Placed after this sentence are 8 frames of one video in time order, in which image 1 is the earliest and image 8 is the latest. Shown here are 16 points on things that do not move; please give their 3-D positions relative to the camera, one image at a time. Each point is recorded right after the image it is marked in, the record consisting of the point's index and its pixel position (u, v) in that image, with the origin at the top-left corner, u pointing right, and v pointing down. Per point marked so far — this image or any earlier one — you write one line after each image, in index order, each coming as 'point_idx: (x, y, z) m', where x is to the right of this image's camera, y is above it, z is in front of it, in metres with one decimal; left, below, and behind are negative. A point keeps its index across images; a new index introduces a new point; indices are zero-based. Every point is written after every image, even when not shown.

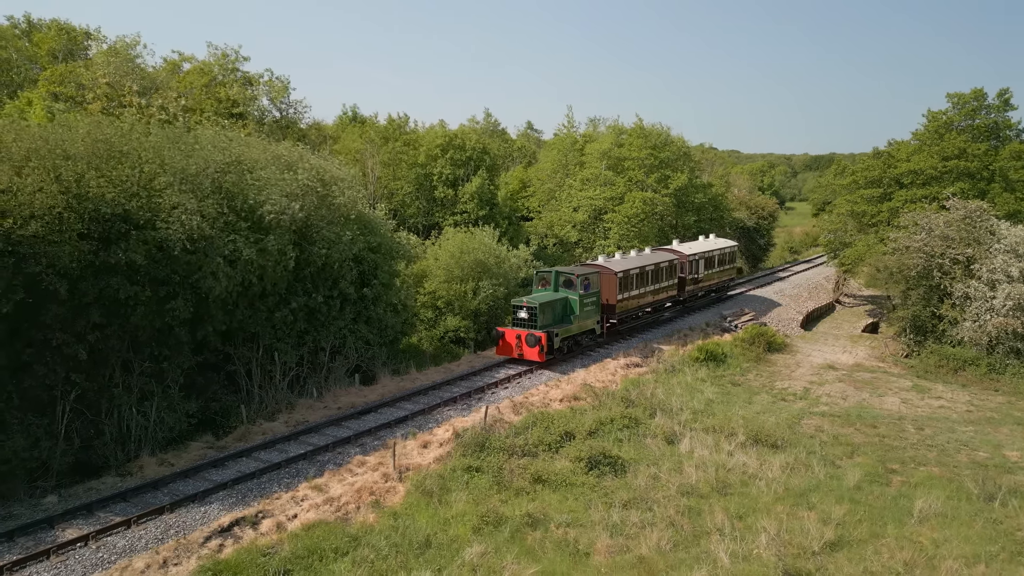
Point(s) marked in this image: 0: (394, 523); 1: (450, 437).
0: (-1.8, -3.6, +11.2) m
1: (-1.1, -2.9, +14.7) m
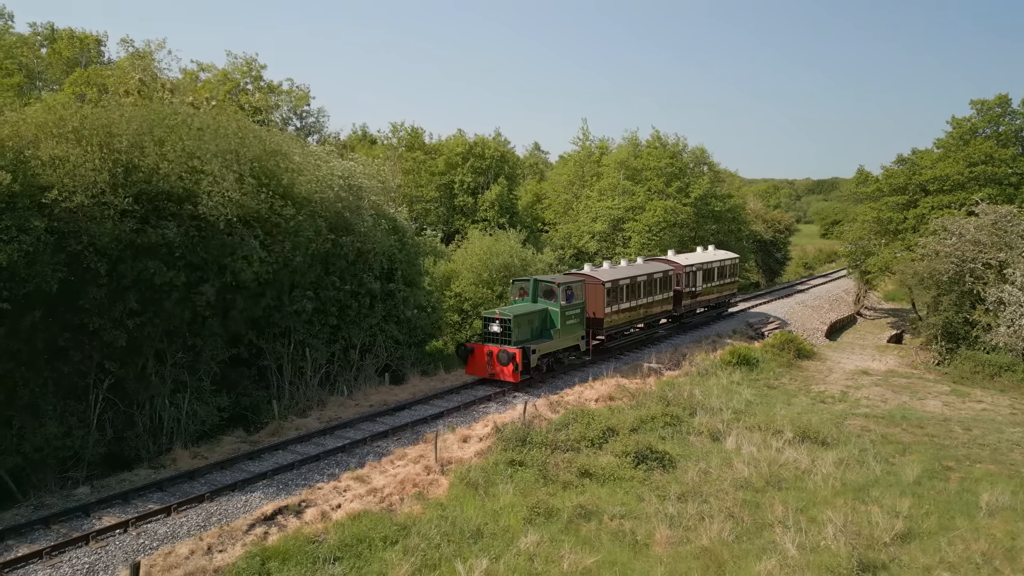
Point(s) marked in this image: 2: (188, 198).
0: (-1.0, -3.3, +10.7) m
1: (-0.3, -2.7, +14.2) m
2: (-5.5, +1.6, +12.7) m
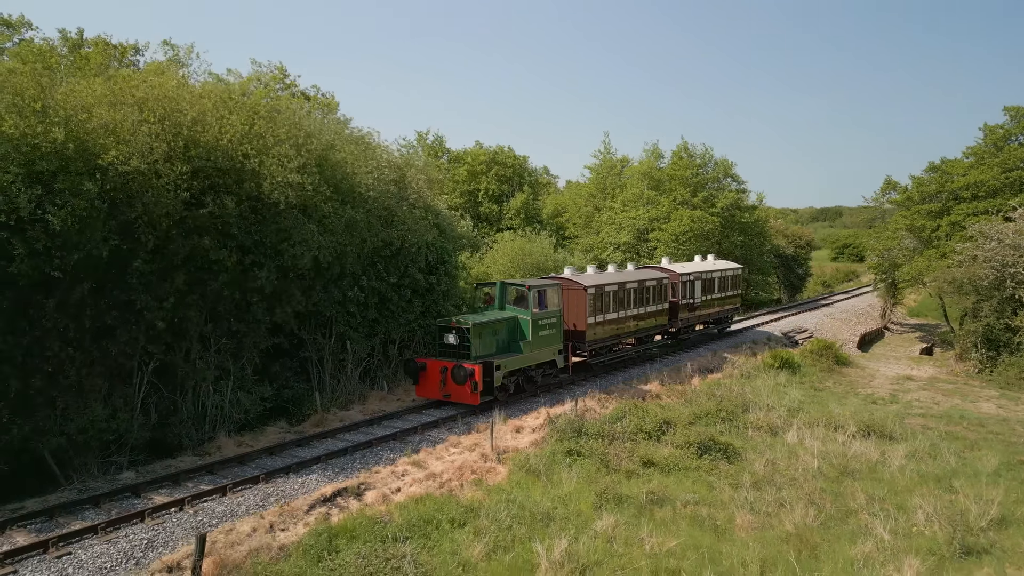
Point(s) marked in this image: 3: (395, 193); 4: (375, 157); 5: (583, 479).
0: (-0.1, -2.9, +10.2) m
1: (+0.7, -2.5, +13.7) m
2: (-4.6, +1.9, +12.4) m
3: (-2.6, +2.1, +16.1) m
4: (-3.0, +2.7, +15.9) m
5: (+1.1, -2.9, +11.1) m
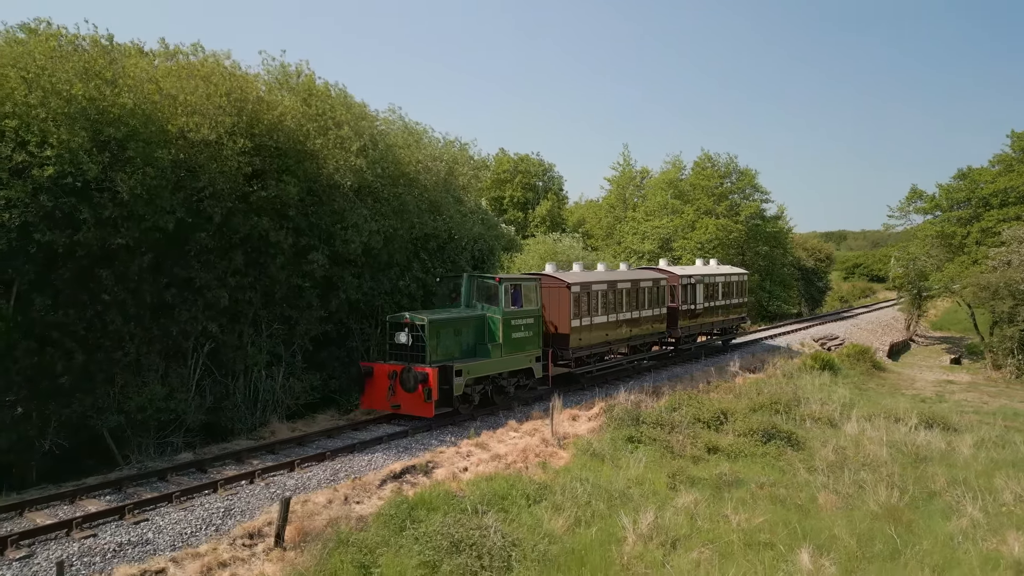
0: (+0.9, -2.6, +9.9) m
1: (+1.7, -2.2, +13.4) m
2: (-3.6, +2.2, +12.3) m
3: (-1.6, +2.2, +16.0) m
4: (-2.0, +2.9, +15.8) m
5: (+2.1, -2.6, +10.8) m
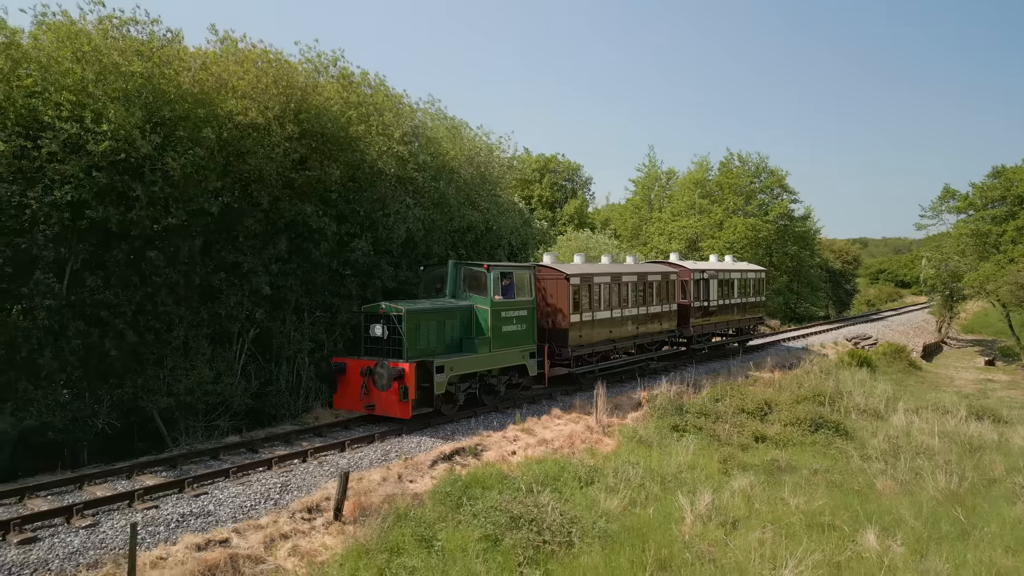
0: (+1.6, -2.3, +9.7) m
1: (+2.4, -2.0, +13.3) m
2: (-2.8, +2.4, +12.3) m
3: (-0.8, +2.4, +16.0) m
4: (-1.1, +3.1, +15.8) m
5: (+2.8, -2.4, +10.7) m
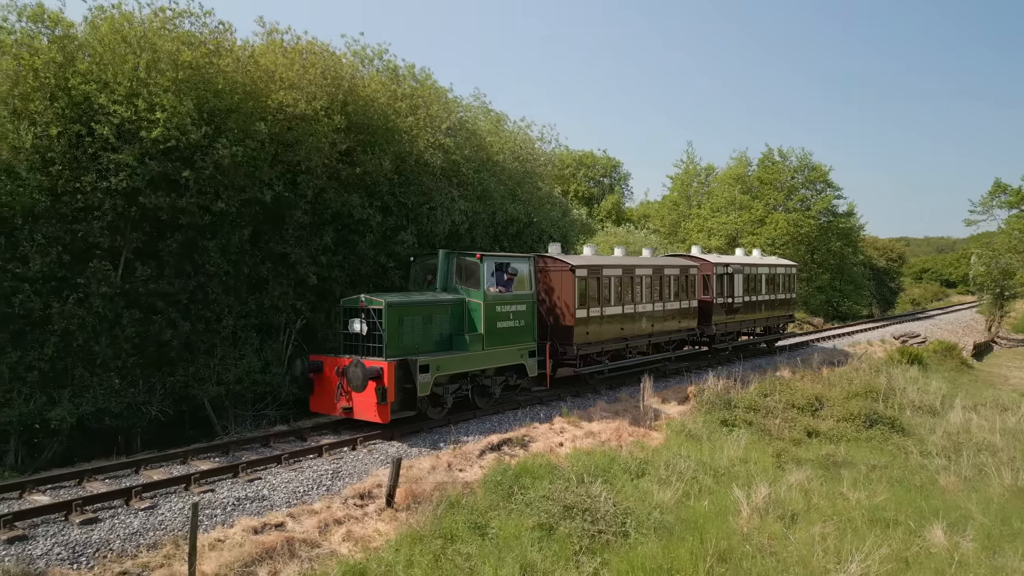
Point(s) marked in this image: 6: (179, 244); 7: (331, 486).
0: (+2.2, -2.2, +9.5) m
1: (+3.2, -1.9, +13.0) m
2: (-2.1, +2.6, +12.3) m
3: (+0.2, +2.6, +15.9) m
4: (-0.2, +3.2, +15.7) m
5: (+3.4, -2.2, +10.5) m
6: (-4.5, +0.6, +9.9) m
7: (-1.9, -2.0, +7.5) m
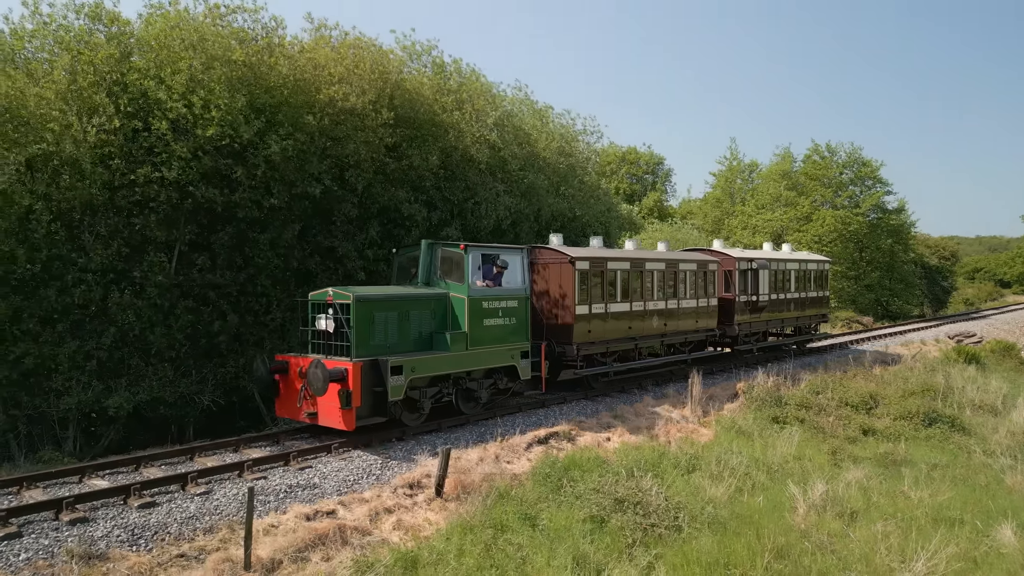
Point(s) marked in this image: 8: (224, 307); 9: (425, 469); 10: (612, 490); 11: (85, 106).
0: (+2.8, -2.1, +9.3) m
1: (+4.0, -1.8, +12.8) m
2: (-1.3, +2.7, +12.3) m
3: (+1.1, +2.7, +15.8) m
4: (+0.7, +3.3, +15.6) m
5: (+4.1, -2.1, +10.2) m
6: (-3.9, +0.7, +10.0) m
7: (-1.4, -1.9, +7.5) m
8: (-3.9, -0.3, +10.0) m
9: (-0.9, -1.9, +7.6) m
10: (+1.0, -2.0, +7.2) m
11: (-5.3, +2.3, +9.0) m
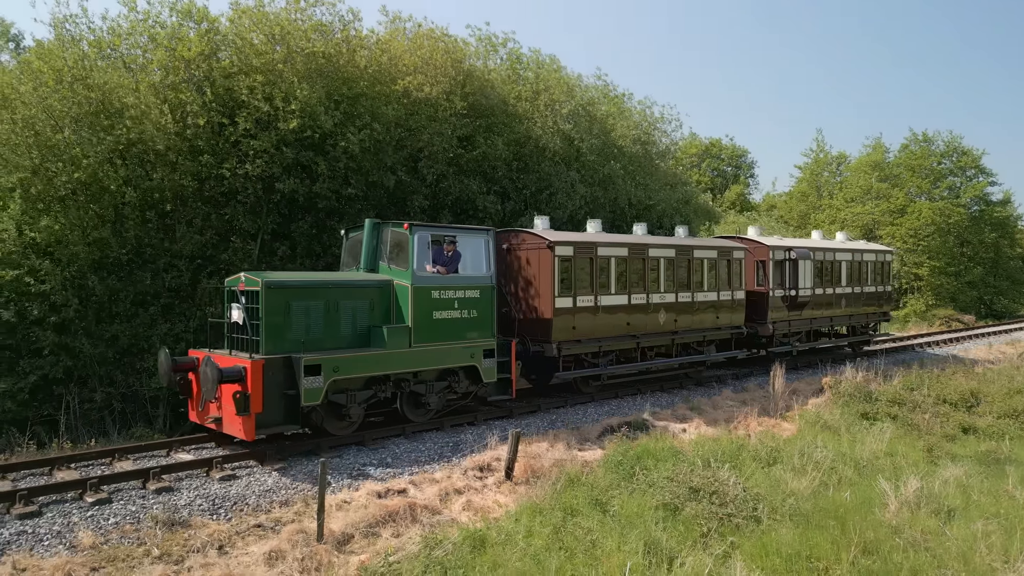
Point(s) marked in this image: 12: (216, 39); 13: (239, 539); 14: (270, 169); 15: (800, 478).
0: (+3.7, -1.9, +8.9) m
1: (+5.2, -1.6, +12.2) m
2: (-0.1, +2.9, +12.3) m
3: (+2.7, +2.8, +15.5) m
4: (+2.3, +3.5, +15.4) m
5: (+5.1, -2.0, +9.6) m
6: (-2.9, +0.9, +10.3) m
7: (-0.6, -1.8, +7.5) m
8: (-2.9, -0.1, +10.2) m
9: (-0.2, -1.7, +7.6) m
10: (+1.7, -1.8, +7.0) m
11: (-4.4, +2.4, +9.4) m
12: (-4.0, +3.4, +9.8) m
13: (-2.0, -1.9, +5.4) m
14: (-3.2, +1.6, +9.6) m
15: (+3.0, -2.0, +7.6) m
